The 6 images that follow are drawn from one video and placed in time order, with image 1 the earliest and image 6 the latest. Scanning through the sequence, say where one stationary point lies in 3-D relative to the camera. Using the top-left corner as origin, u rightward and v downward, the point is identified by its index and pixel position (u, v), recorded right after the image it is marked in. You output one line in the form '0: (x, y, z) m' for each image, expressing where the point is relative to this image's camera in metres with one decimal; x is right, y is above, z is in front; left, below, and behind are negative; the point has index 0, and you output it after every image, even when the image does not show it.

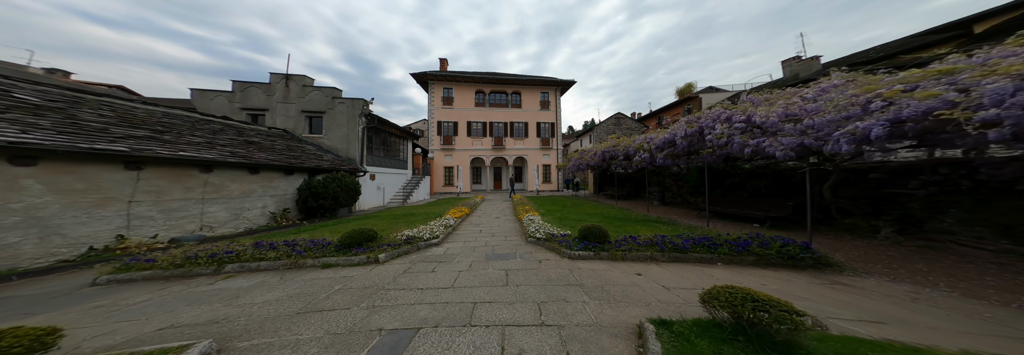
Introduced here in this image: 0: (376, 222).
0: (-4.8, -1.6, +7.9) m
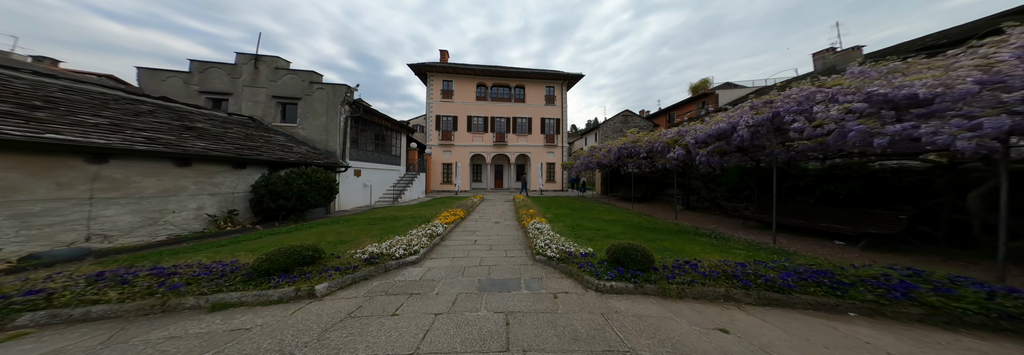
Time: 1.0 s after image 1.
0: (-4.8, -1.5, +6.3) m
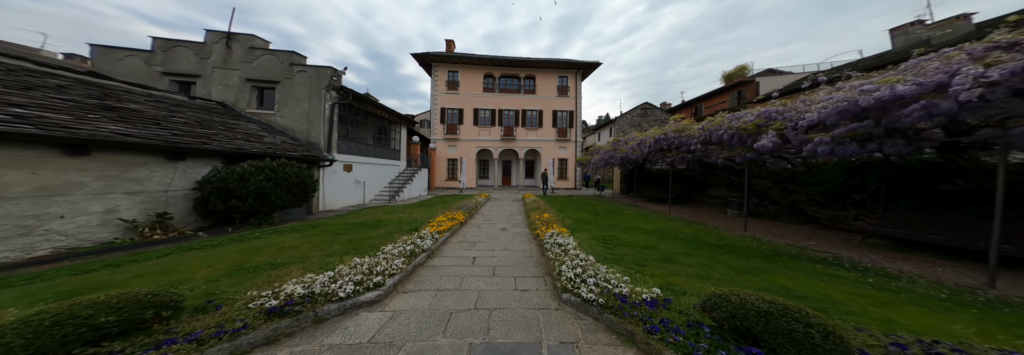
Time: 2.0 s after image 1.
0: (-4.5, -1.3, +4.8) m
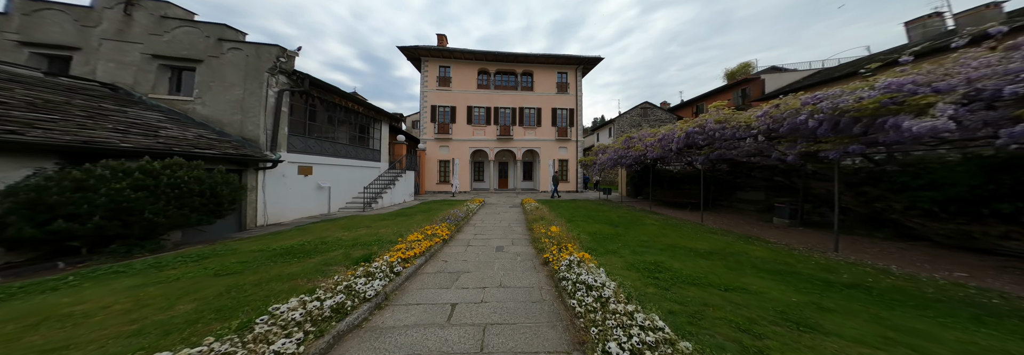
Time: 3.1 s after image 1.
0: (-4.5, -1.4, +2.7) m
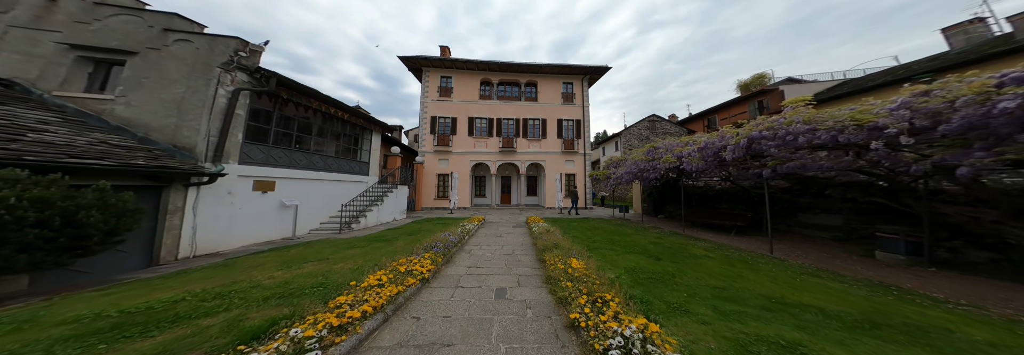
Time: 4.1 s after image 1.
0: (-4.4, -1.4, +0.9) m
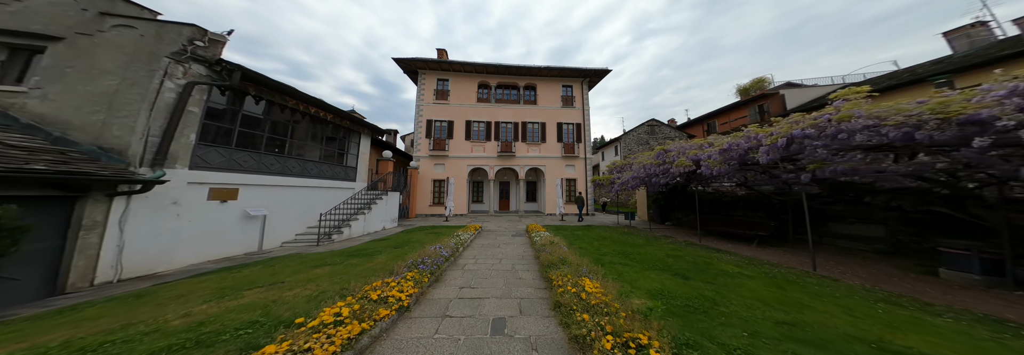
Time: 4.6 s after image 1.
0: (-4.4, -1.4, 0.0) m
